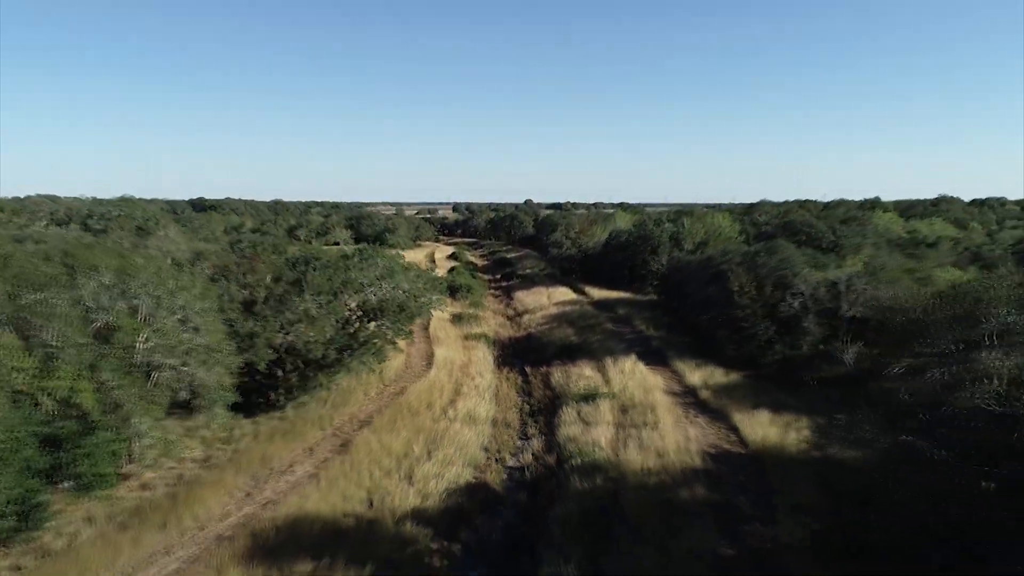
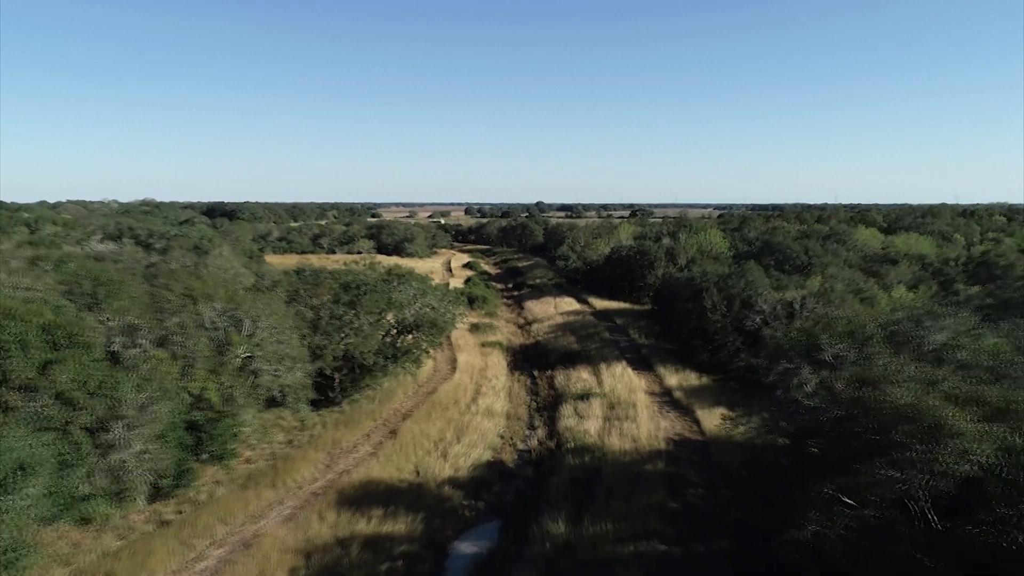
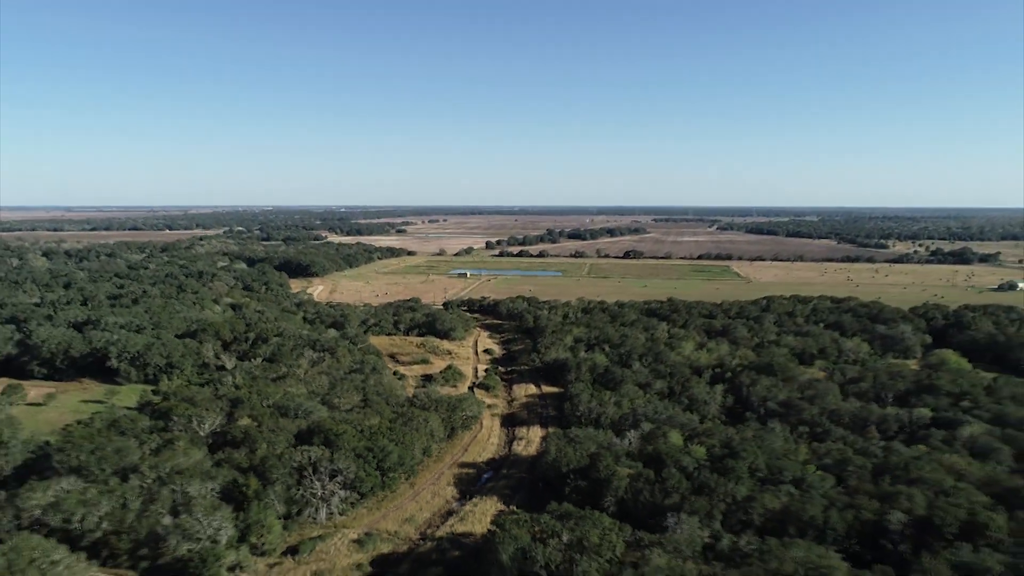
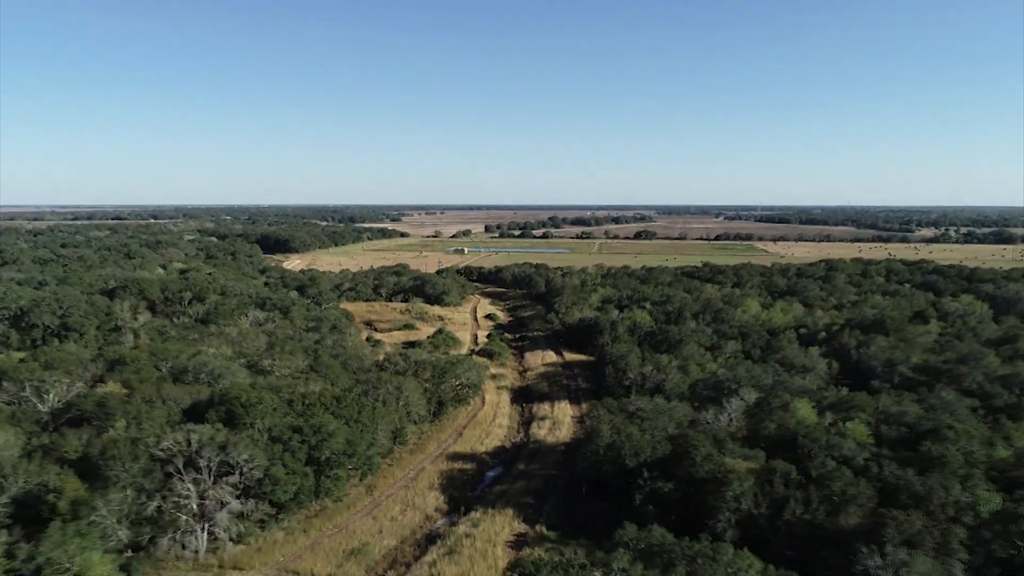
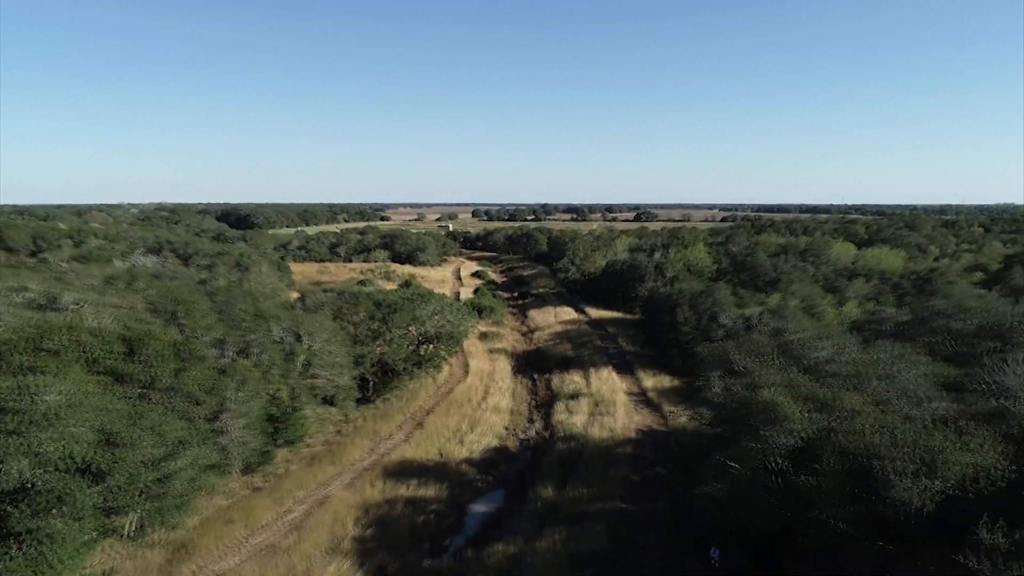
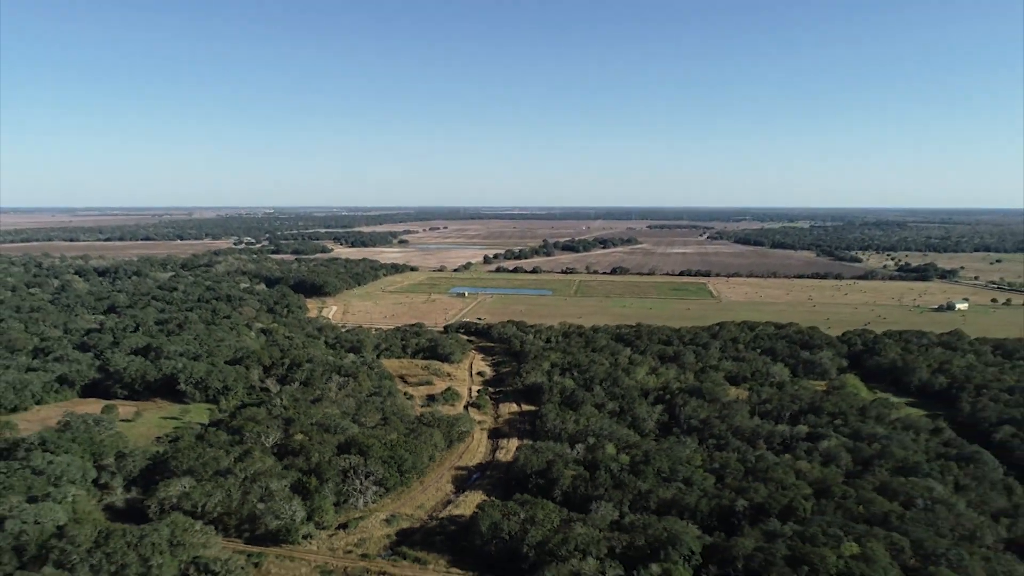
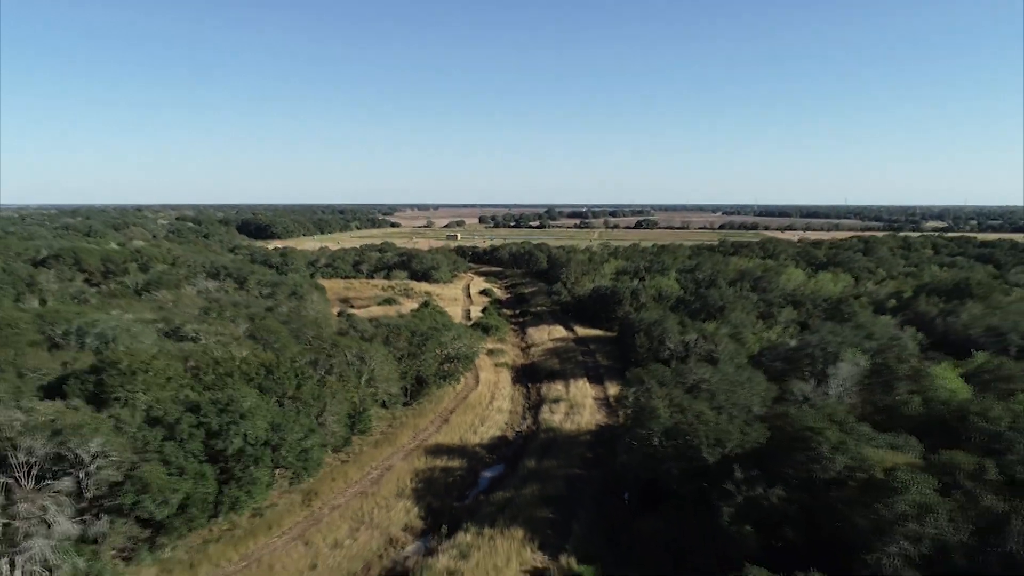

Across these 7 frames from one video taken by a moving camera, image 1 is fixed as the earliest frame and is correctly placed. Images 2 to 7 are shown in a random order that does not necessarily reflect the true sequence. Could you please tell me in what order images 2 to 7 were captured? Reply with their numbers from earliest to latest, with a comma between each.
2, 5, 7, 4, 3, 6
